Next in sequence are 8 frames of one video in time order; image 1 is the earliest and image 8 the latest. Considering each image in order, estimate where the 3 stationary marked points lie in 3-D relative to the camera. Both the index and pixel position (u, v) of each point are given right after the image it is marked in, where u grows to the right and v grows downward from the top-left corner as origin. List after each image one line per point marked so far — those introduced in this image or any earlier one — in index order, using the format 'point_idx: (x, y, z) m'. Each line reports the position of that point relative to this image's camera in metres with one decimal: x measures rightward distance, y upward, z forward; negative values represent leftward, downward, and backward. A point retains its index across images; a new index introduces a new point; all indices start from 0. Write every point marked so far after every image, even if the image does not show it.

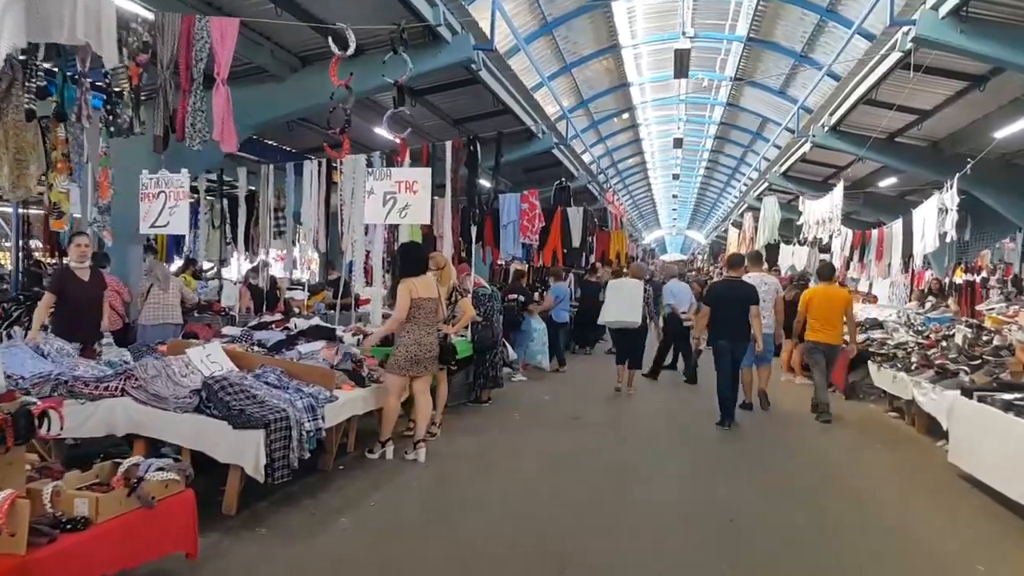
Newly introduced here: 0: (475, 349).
0: (-0.3, -0.5, +6.6) m
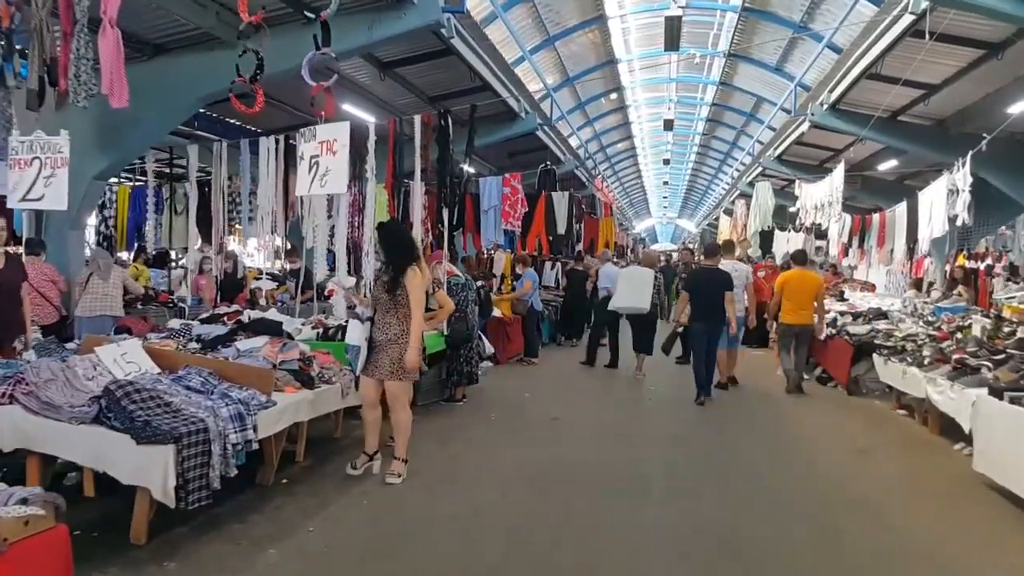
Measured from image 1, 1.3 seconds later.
0: (-0.5, -0.4, +6.1) m
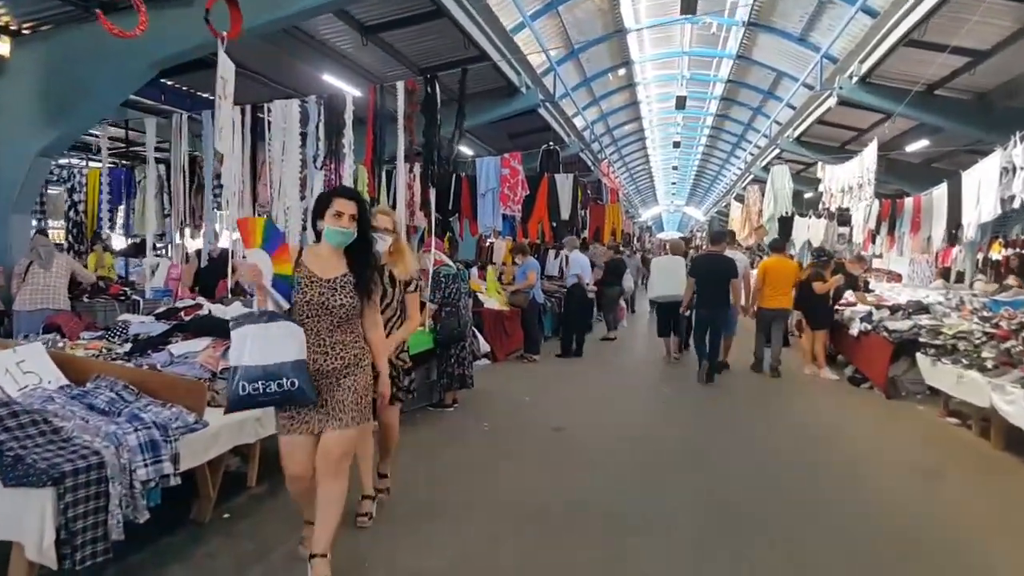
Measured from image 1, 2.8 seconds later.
0: (-0.5, -0.4, +5.4) m
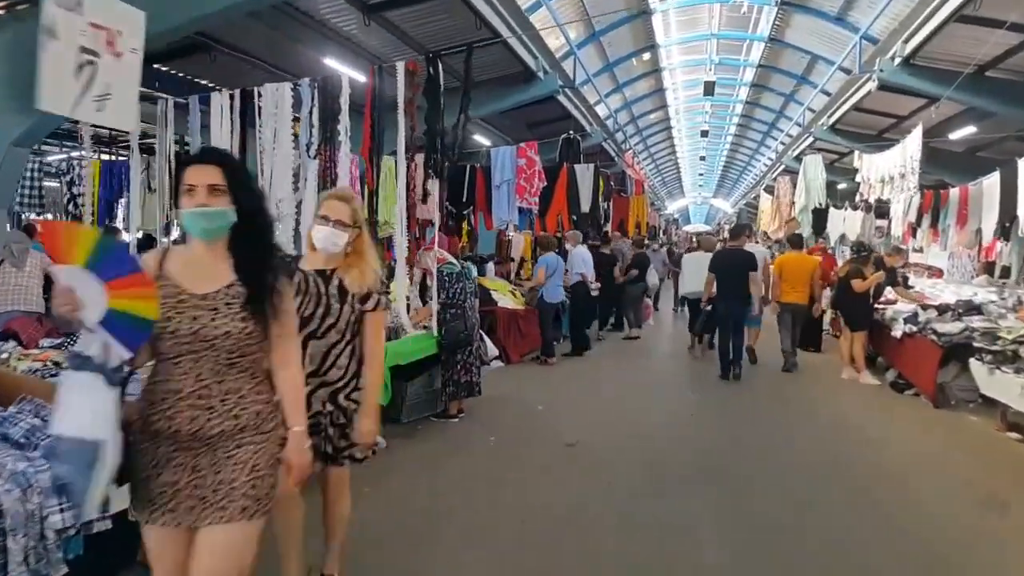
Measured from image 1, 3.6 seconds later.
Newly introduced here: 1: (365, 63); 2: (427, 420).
0: (-0.4, -0.4, +4.9) m
1: (-1.3, +2.0, +7.0) m
2: (-0.5, -0.8, +5.0) m
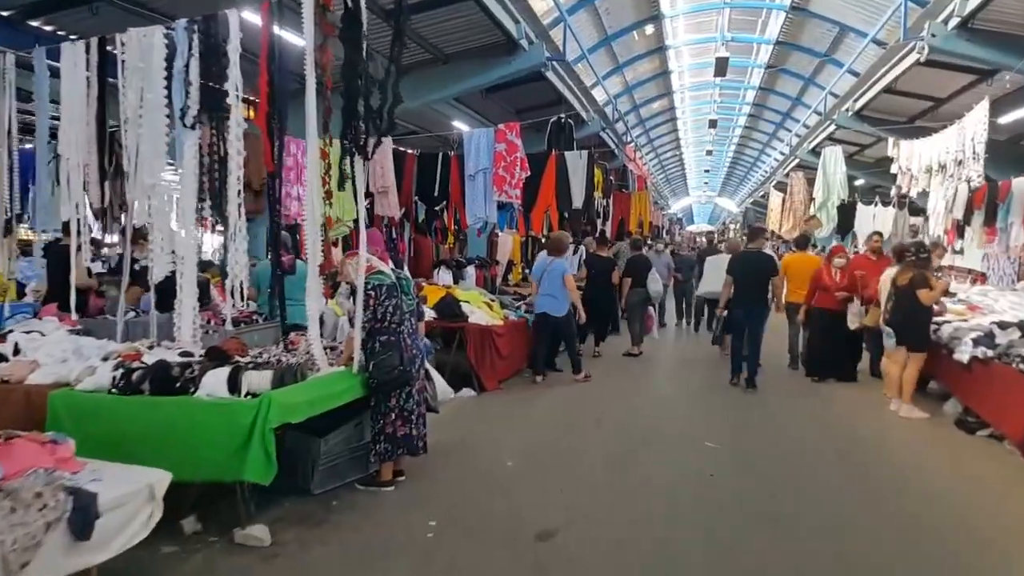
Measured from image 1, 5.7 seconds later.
0: (-0.6, -0.4, +3.6) m
1: (-1.5, +1.9, +5.7) m
2: (-0.7, -0.9, +3.7) m
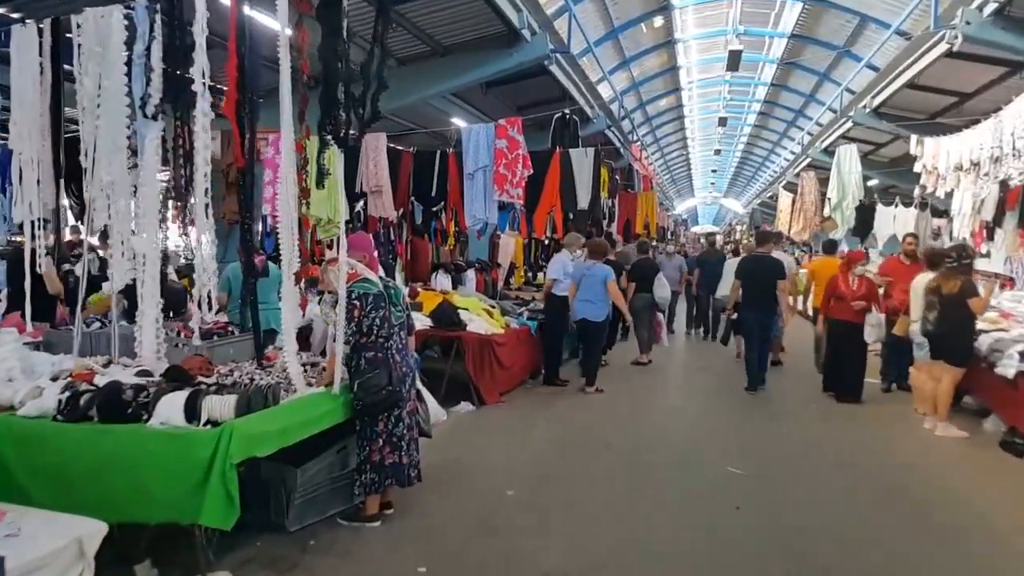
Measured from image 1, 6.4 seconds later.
0: (-0.6, -0.5, +3.2) m
1: (-1.5, +1.8, +5.3) m
2: (-0.7, -0.9, +3.3) m
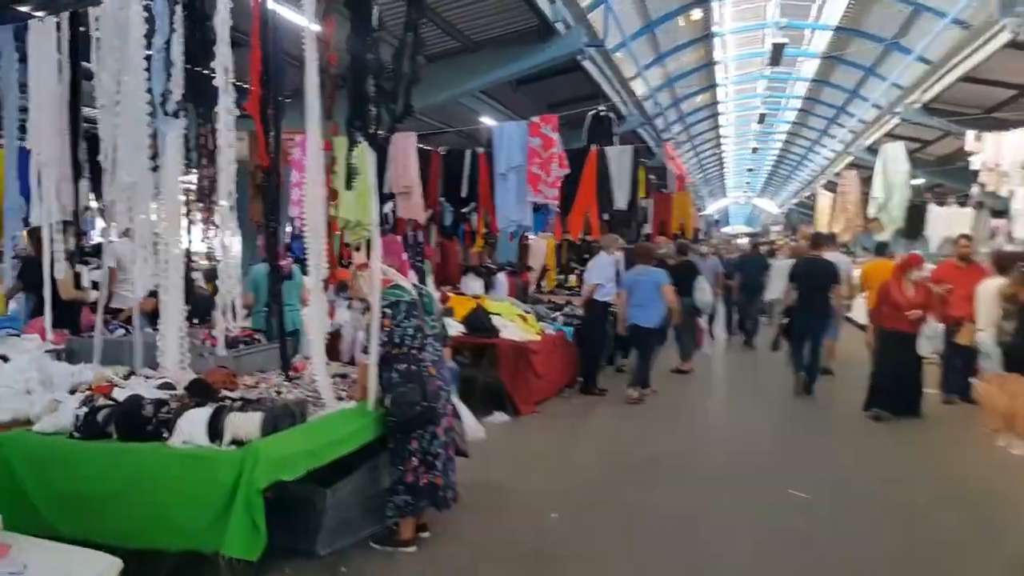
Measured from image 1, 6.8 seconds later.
0: (-0.5, -0.5, +3.0) m
1: (-1.2, +1.8, +5.1) m
2: (-0.6, -1.0, +3.1) m
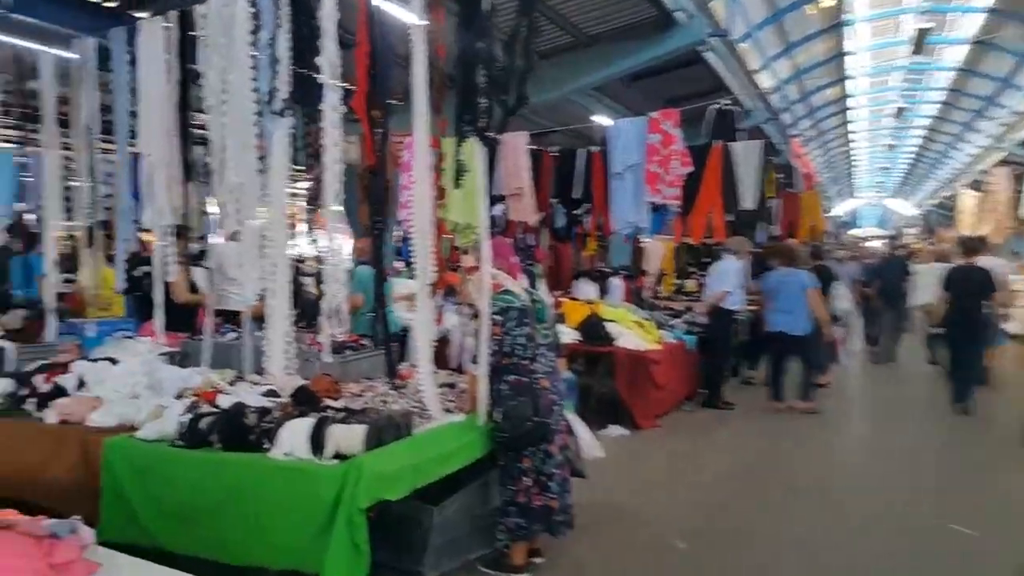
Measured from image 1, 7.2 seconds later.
0: (-0.1, -0.5, +2.8) m
1: (-0.5, +1.8, +5.0) m
2: (-0.1, -1.0, +2.9) m
